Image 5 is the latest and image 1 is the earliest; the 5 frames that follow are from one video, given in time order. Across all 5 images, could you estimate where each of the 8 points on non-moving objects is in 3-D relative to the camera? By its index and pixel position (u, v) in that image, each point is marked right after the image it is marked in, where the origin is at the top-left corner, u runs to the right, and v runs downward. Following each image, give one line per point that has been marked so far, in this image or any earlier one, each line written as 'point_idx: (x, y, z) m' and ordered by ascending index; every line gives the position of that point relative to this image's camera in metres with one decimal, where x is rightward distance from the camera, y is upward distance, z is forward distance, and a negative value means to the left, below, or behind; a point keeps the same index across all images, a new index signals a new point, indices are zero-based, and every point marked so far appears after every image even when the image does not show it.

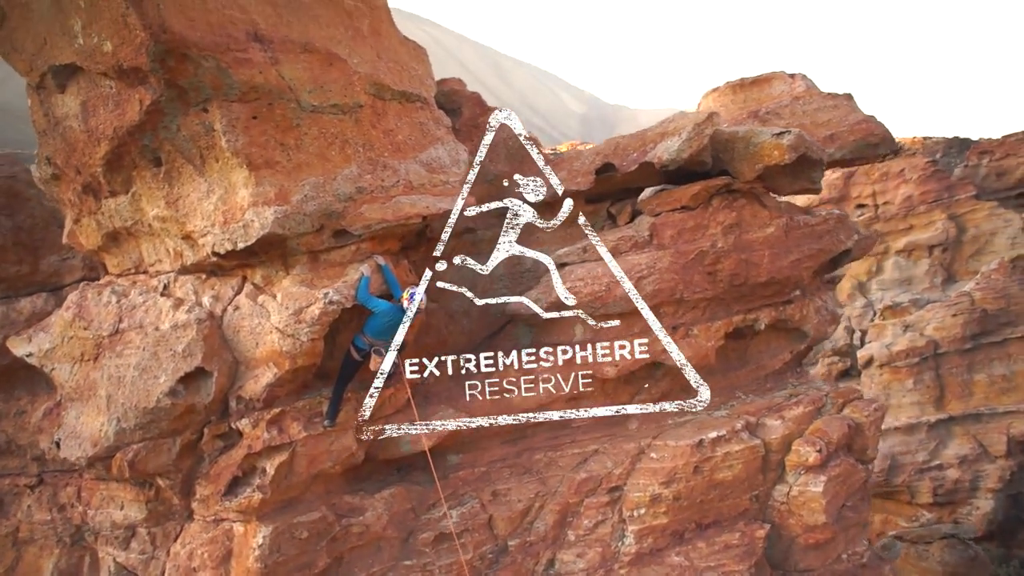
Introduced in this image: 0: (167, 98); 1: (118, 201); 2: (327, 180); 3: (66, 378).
0: (-1.8, +1.0, +3.5) m
1: (-2.2, +0.5, +3.8) m
2: (-1.0, +0.6, +3.6) m
3: (-2.7, -0.5, +4.1) m
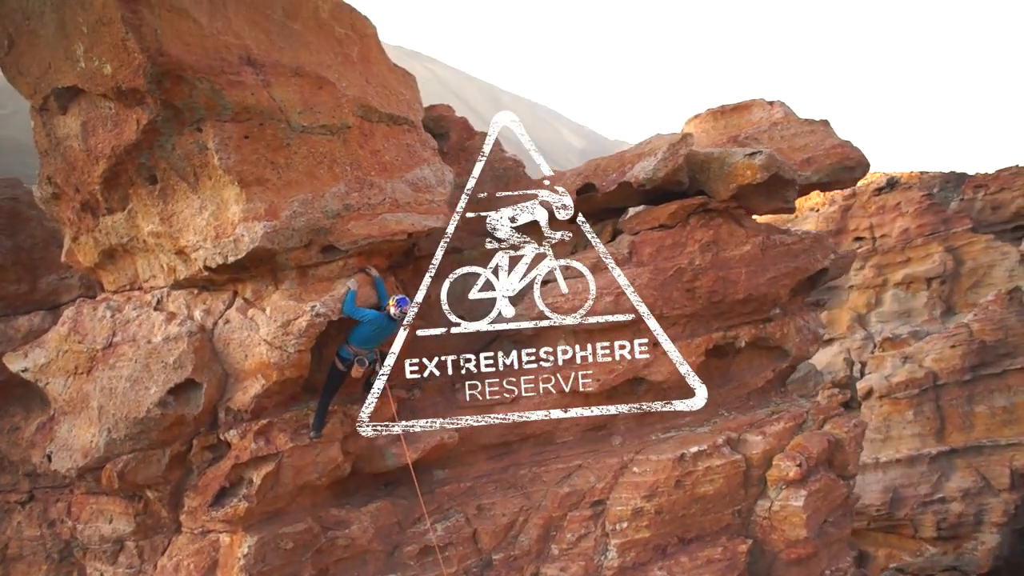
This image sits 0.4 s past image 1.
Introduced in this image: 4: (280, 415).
0: (-1.9, +0.9, +3.6) m
1: (-2.3, +0.4, +4.0) m
2: (-1.1, +0.5, +3.8) m
3: (-2.8, -0.6, +4.2) m
4: (-1.3, -0.7, +4.0) m
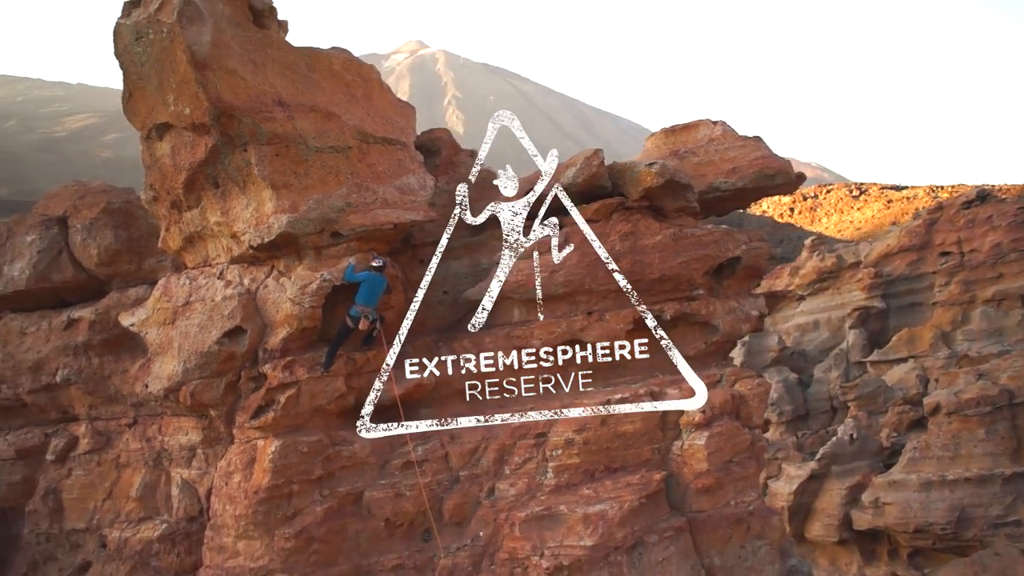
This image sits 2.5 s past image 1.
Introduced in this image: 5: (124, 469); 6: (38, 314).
0: (-2.2, +1.1, +5.2) m
1: (-2.6, +0.6, +5.6) m
2: (-1.5, +0.7, +5.3) m
3: (-3.1, -0.4, +5.9) m
4: (-1.7, -0.5, +5.5) m
5: (-3.7, -1.7, +6.6) m
6: (-5.1, -0.3, +7.3) m
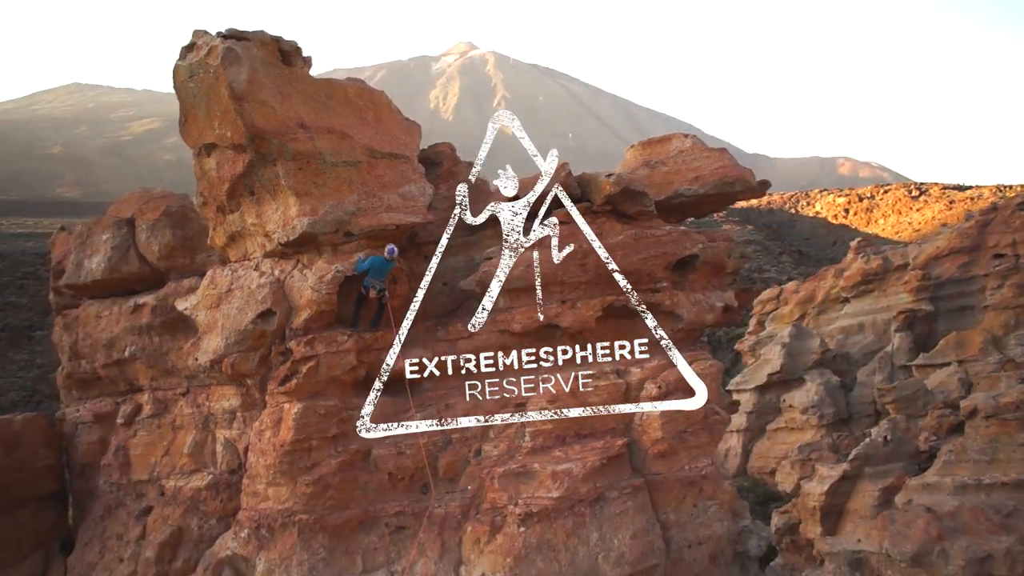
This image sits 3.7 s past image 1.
0: (-2.4, +1.2, +6.4) m
1: (-2.8, +0.7, +6.8) m
2: (-1.6, +0.8, +6.4) m
3: (-3.2, -0.3, +7.1) m
4: (-1.9, -0.4, +6.6) m
5: (-3.8, -1.6, +7.8) m
6: (-5.1, -0.2, +8.7) m
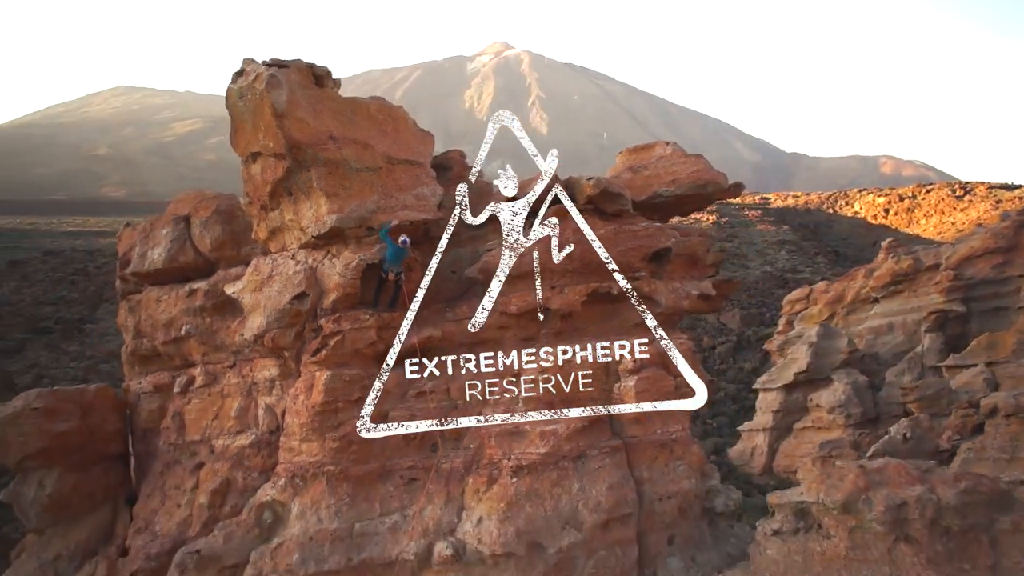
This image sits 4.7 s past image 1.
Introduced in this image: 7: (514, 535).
0: (-2.4, +1.4, +7.6) m
1: (-2.8, +0.9, +8.1) m
2: (-1.7, +0.9, +7.6) m
3: (-3.2, -0.2, +8.4) m
4: (-1.9, -0.3, +7.8) m
5: (-3.8, -1.4, +9.1) m
6: (-5.0, 0.0, +10.0) m
7: (0.0, -2.6, +7.1) m
